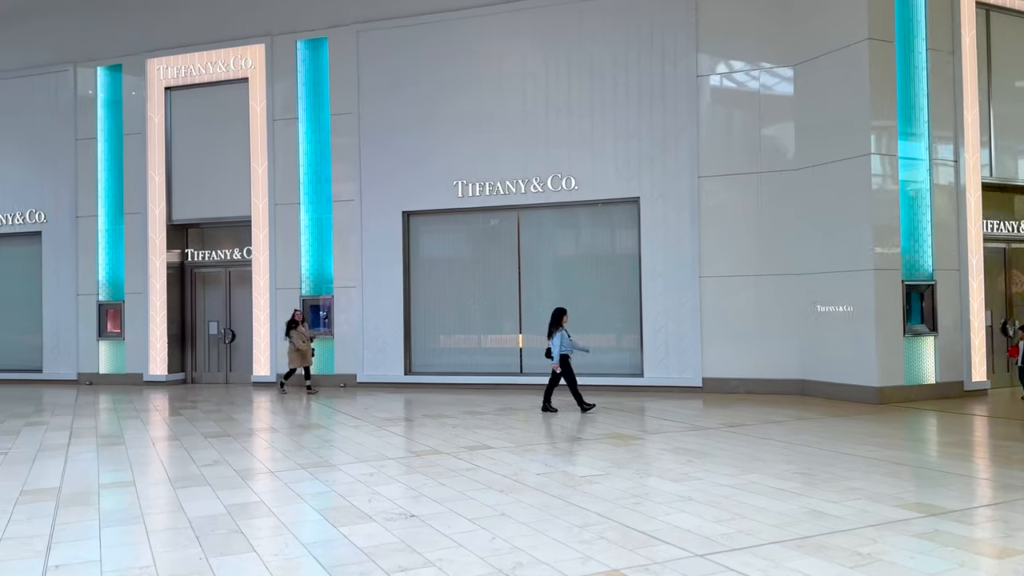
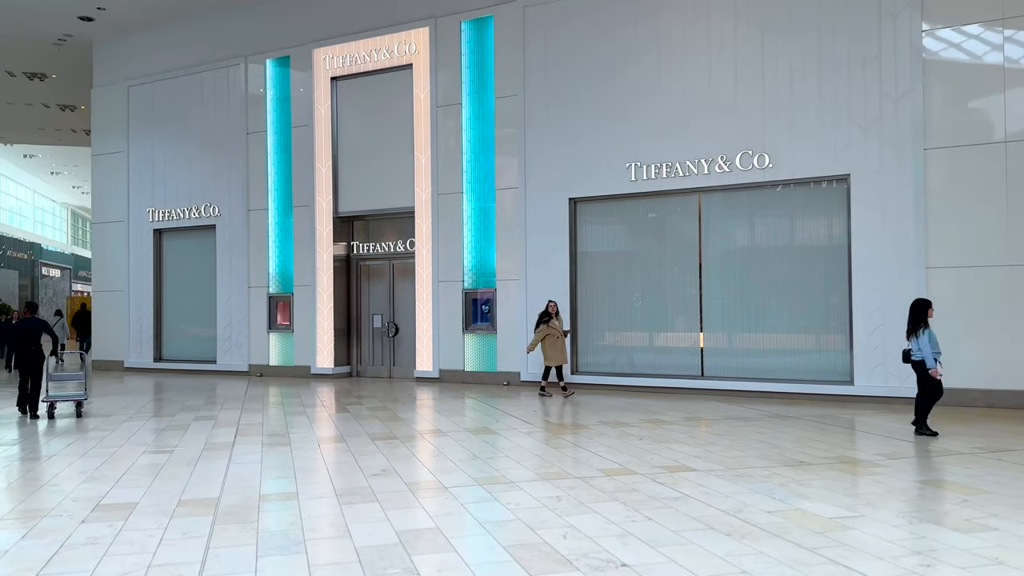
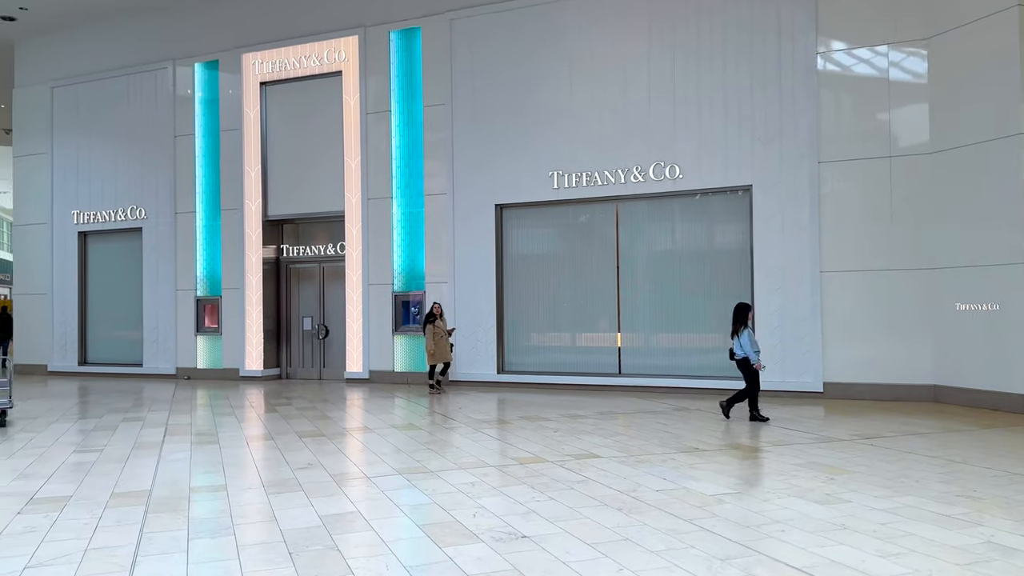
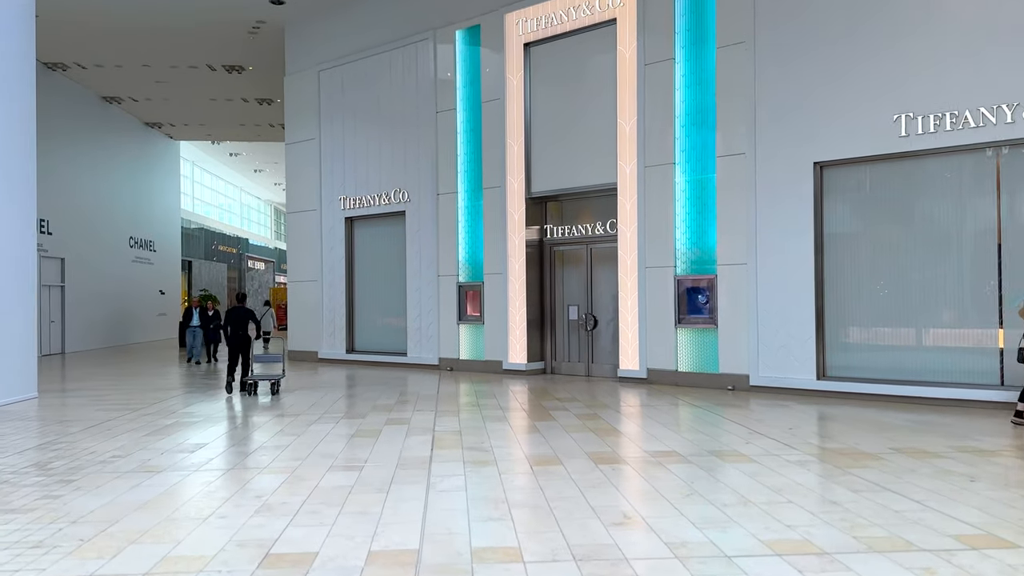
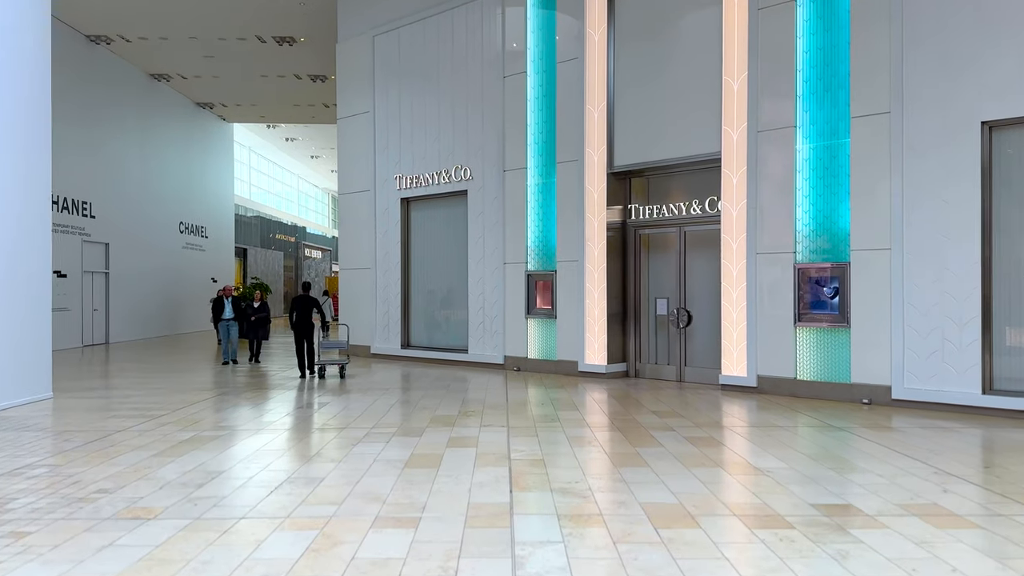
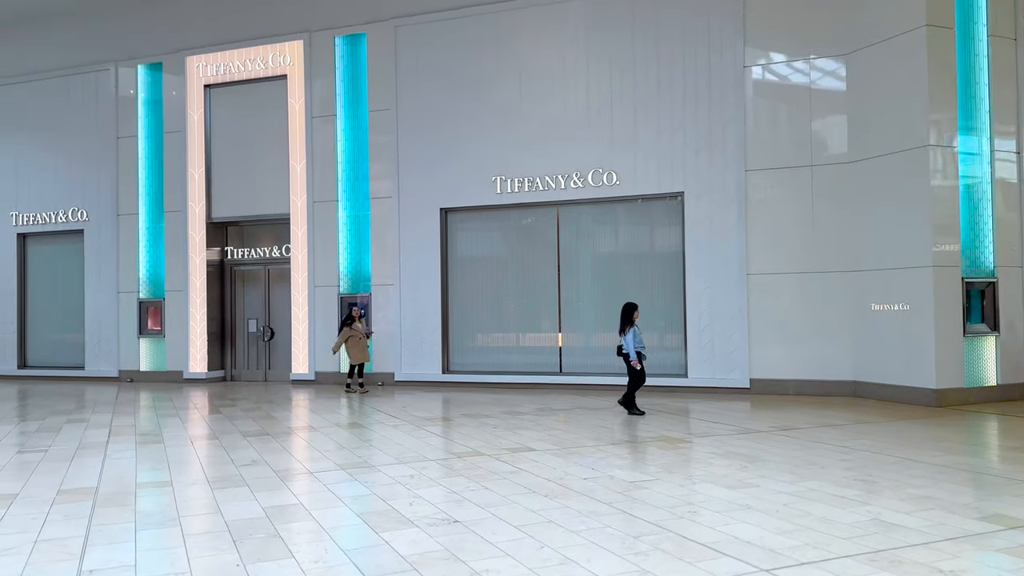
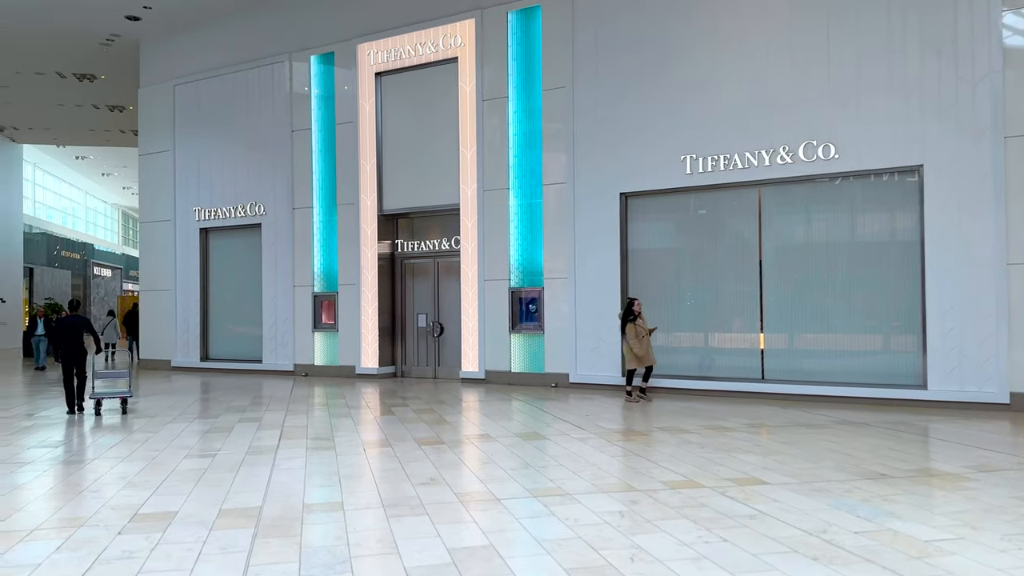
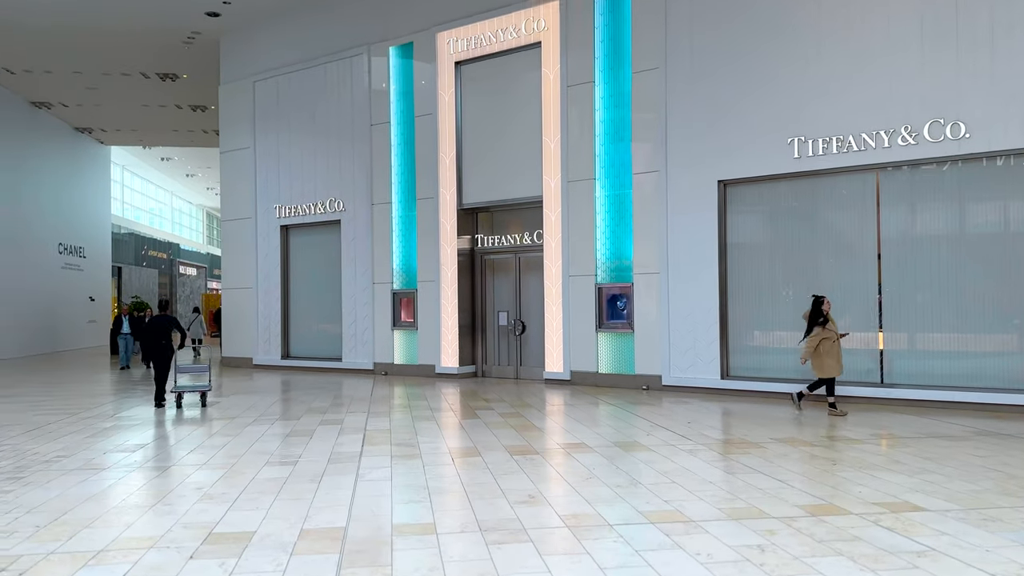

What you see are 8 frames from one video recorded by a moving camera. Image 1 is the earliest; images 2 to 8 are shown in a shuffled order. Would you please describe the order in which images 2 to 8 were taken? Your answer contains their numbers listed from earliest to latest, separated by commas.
6, 3, 2, 7, 8, 4, 5
